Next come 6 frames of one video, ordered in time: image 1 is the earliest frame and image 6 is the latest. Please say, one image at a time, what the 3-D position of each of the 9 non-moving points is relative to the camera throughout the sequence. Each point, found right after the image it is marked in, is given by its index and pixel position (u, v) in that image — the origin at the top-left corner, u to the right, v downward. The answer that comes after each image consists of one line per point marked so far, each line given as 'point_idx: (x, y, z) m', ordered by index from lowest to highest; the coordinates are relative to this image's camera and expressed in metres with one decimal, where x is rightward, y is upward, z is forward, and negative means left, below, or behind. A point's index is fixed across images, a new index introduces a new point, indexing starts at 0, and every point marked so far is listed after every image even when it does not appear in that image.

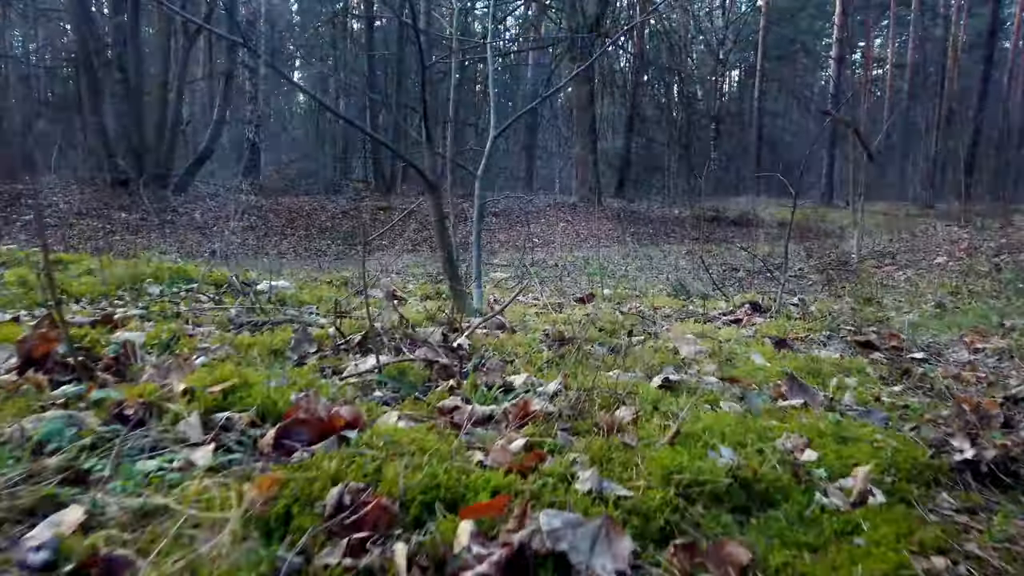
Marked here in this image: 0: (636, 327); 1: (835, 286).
0: (+0.6, -0.2, +3.7) m
1: (+2.7, 0.0, +7.0) m
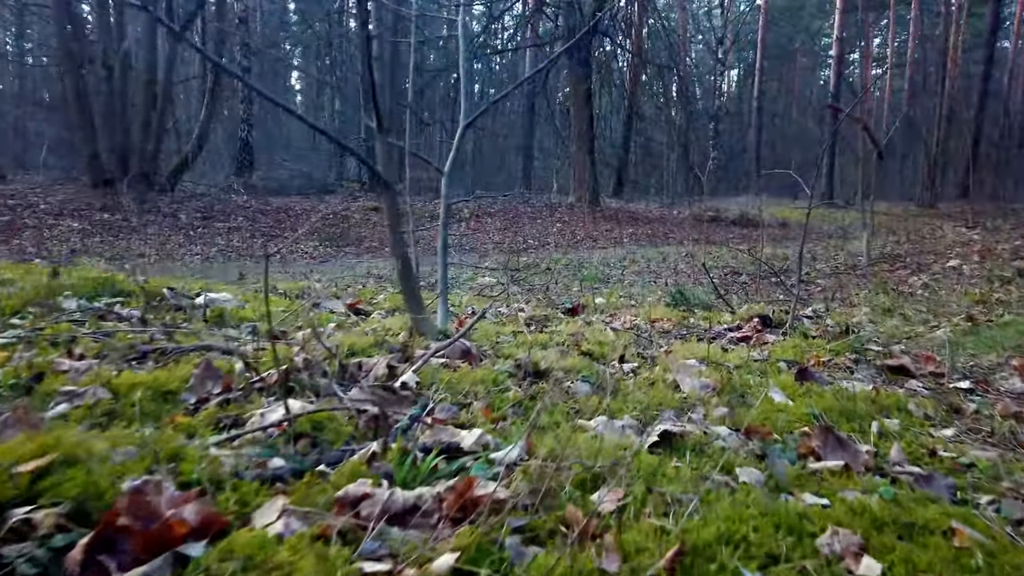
0: (+0.4, -0.2, +3.2) m
1: (+2.6, -0.1, +6.4) m
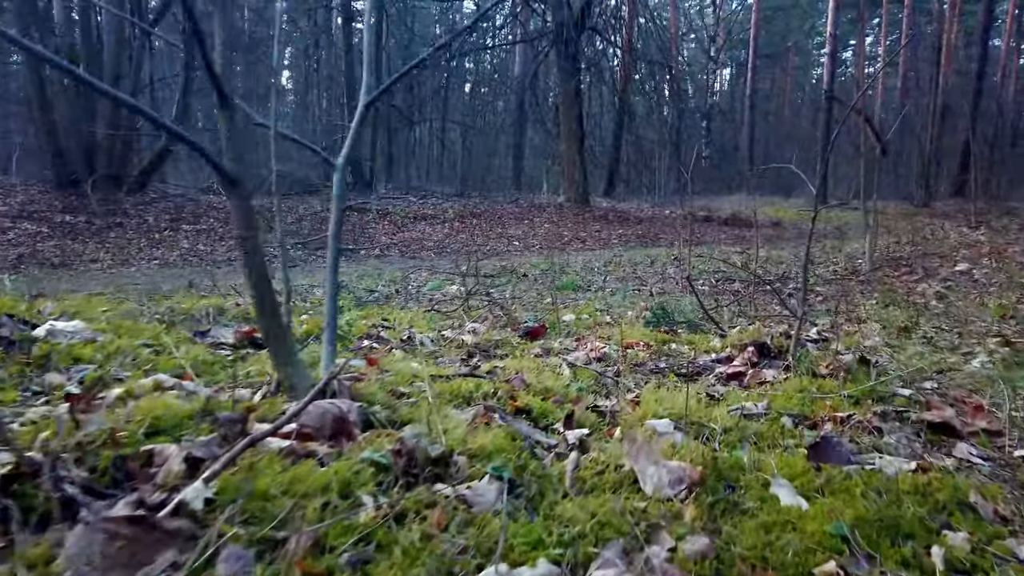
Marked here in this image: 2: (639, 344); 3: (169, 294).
0: (+0.2, -0.3, +2.4) m
1: (+2.3, -0.1, +5.7) m
2: (+0.6, -0.3, +3.8) m
3: (-2.4, 0.0, +5.9) m
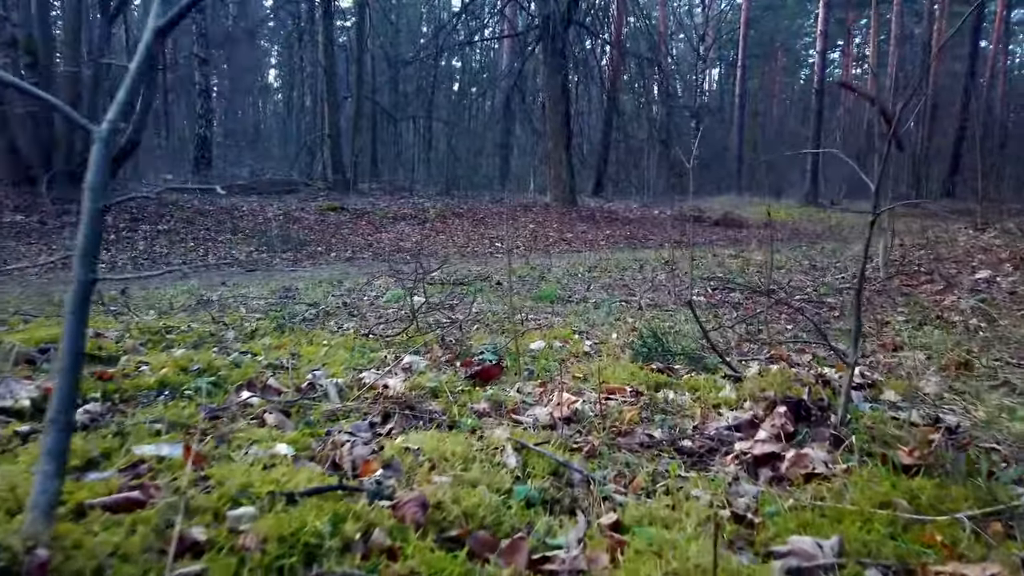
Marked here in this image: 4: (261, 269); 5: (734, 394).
0: (0.0, -0.4, +1.4) m
1: (+2.1, -0.2, +4.7) m
2: (+0.4, -0.4, +2.8) m
3: (-2.6, -0.1, +4.8) m
4: (-3.4, +0.3, +11.2) m
5: (+0.7, -0.3, +2.7) m
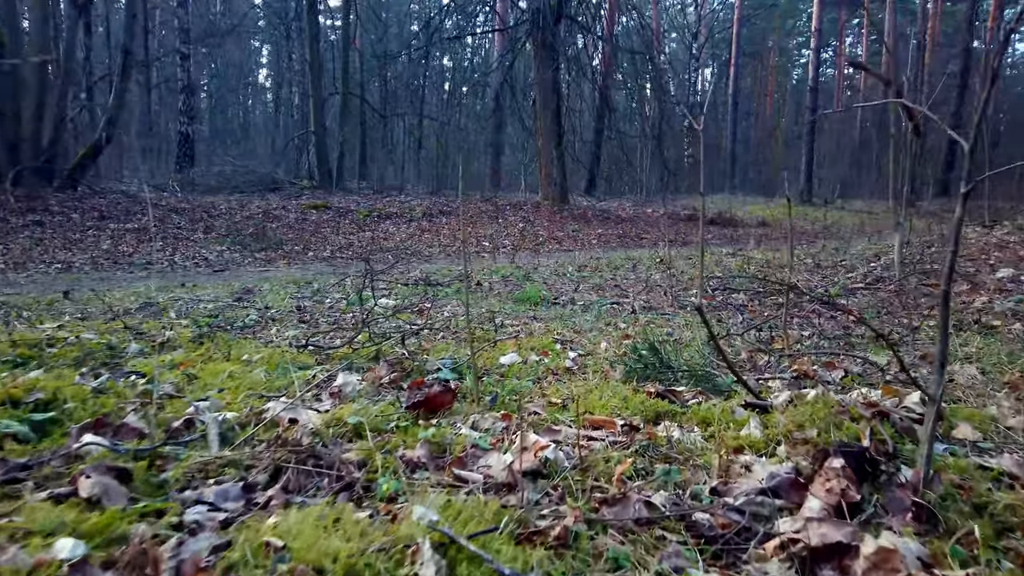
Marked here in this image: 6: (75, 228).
0: (-0.1, -0.4, +0.7) m
1: (+1.9, -0.2, +4.0) m
2: (+0.2, -0.4, +2.1) m
3: (-2.7, -0.2, +4.1) m
4: (-3.5, +0.2, +10.5) m
5: (+0.6, -0.3, +2.0) m
6: (-6.3, +0.9, +12.0) m
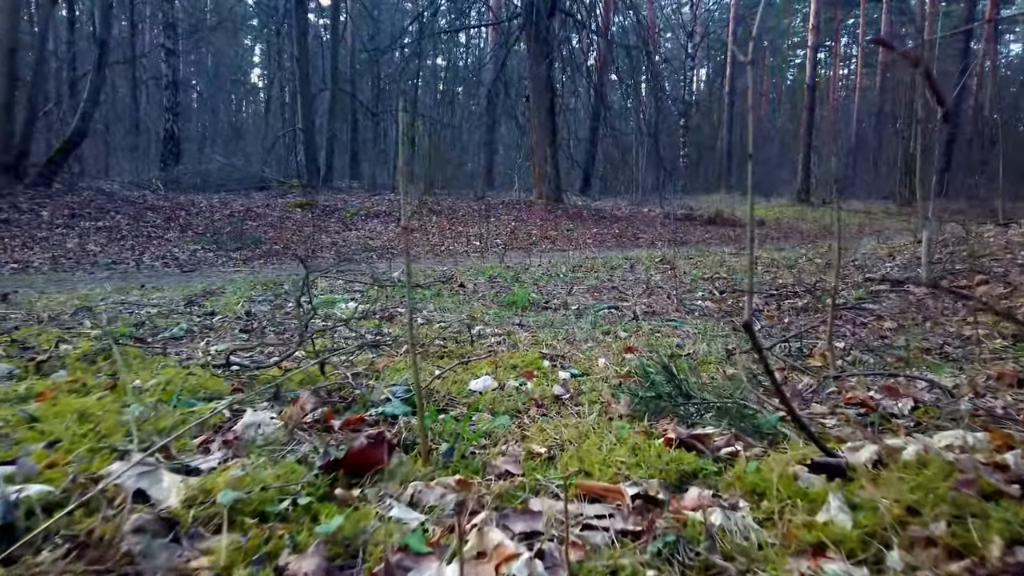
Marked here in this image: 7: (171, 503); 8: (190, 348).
0: (-0.1, -0.4, 0.0) m
1: (+1.9, -0.3, +3.3) m
2: (+0.2, -0.4, +1.4) m
3: (-2.8, -0.2, +3.4) m
4: (-3.7, +0.2, +9.8) m
5: (+0.5, -0.4, +1.3) m
6: (-6.4, +0.9, +11.3) m
7: (-0.6, -0.3, +1.4) m
8: (-1.2, -0.2, +3.2) m
